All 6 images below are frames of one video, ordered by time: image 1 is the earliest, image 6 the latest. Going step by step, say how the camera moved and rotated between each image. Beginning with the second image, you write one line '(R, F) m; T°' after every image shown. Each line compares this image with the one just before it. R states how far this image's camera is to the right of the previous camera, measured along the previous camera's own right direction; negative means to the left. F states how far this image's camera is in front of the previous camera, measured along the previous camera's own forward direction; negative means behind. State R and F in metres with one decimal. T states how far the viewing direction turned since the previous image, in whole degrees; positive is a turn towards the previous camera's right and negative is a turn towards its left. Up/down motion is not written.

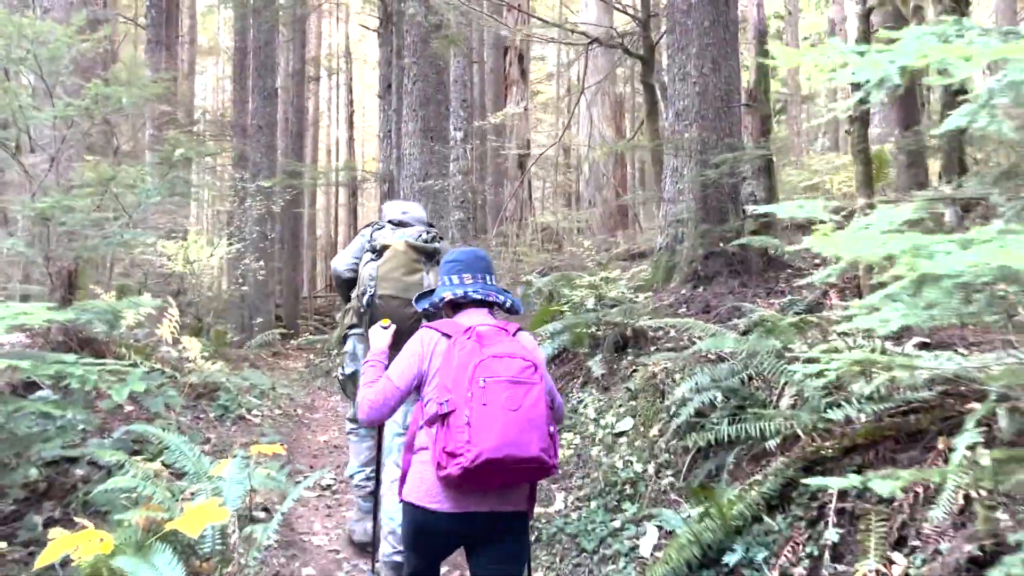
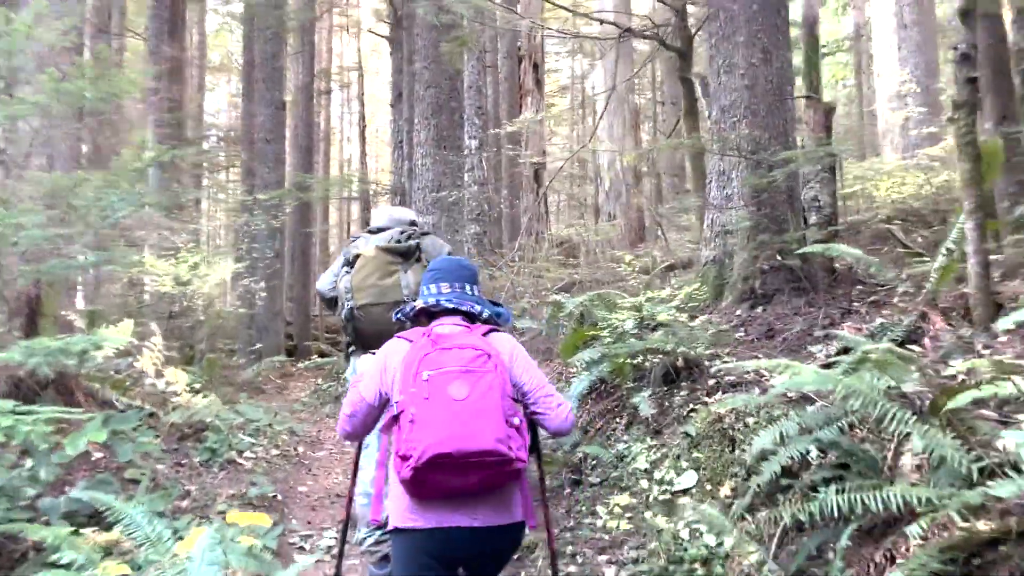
(-0.1, +0.8) m; -1°
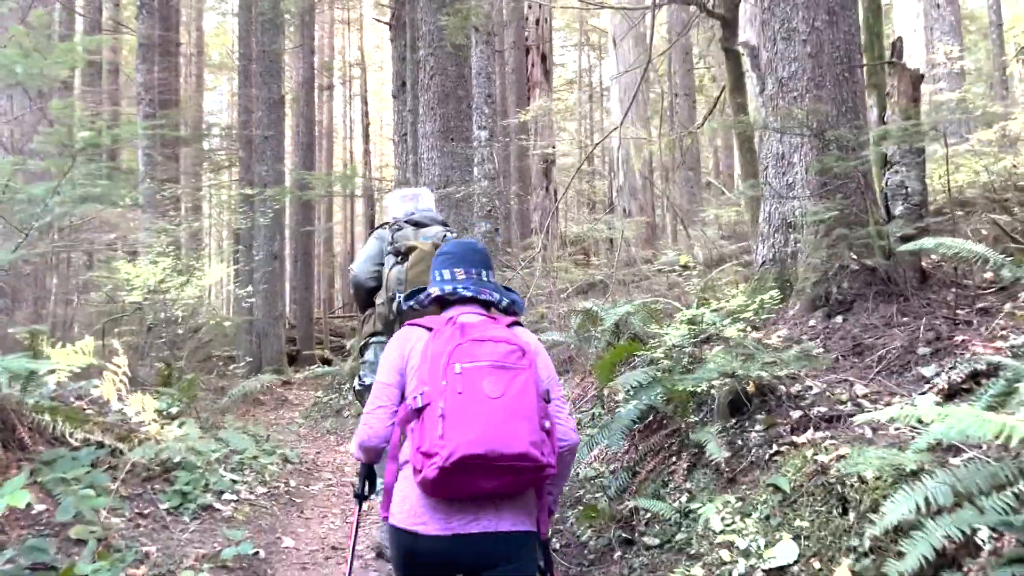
(-0.1, +0.9) m; 0°
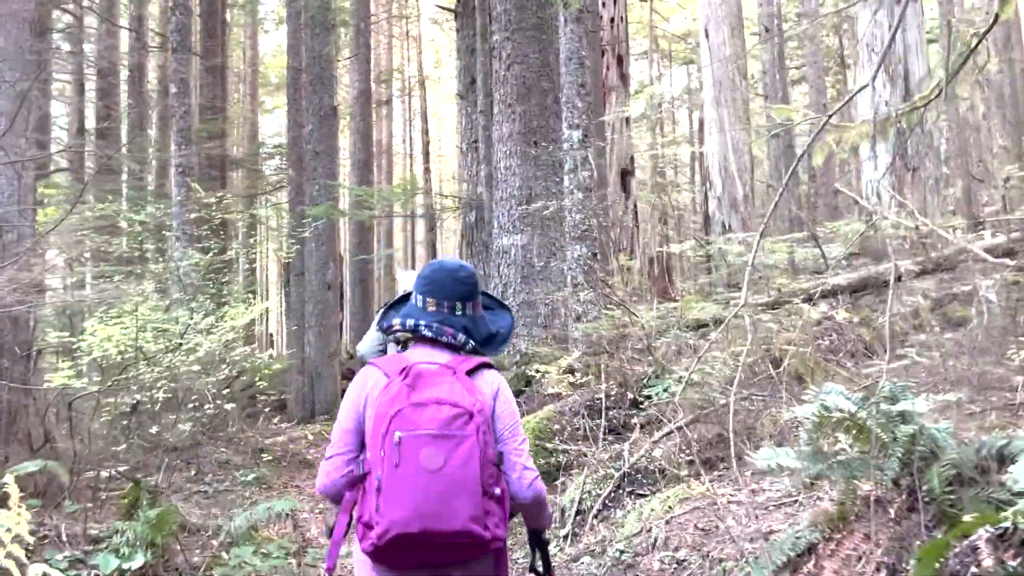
(-0.4, +2.4) m; -4°
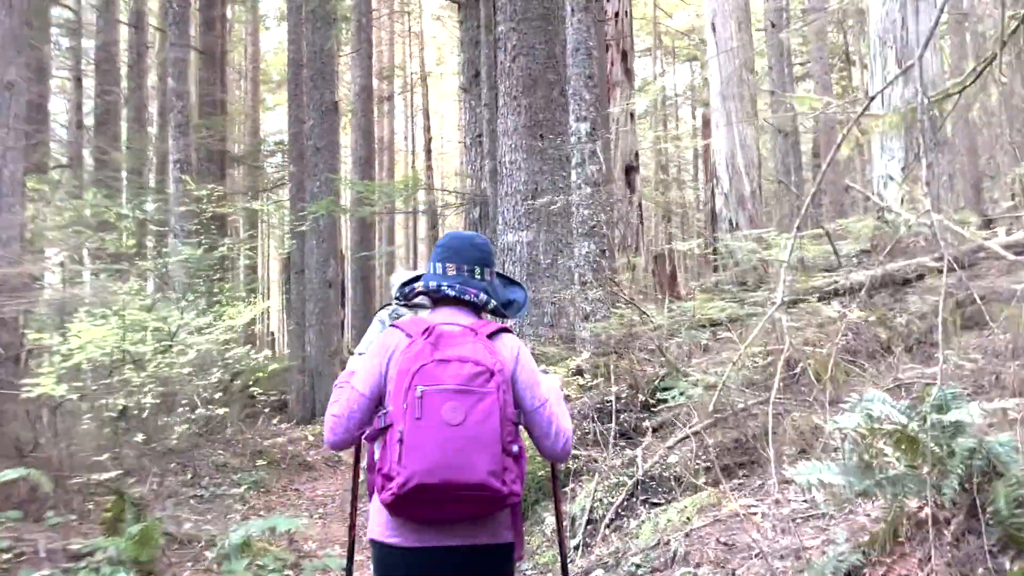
(0.0, +0.3) m; 0°
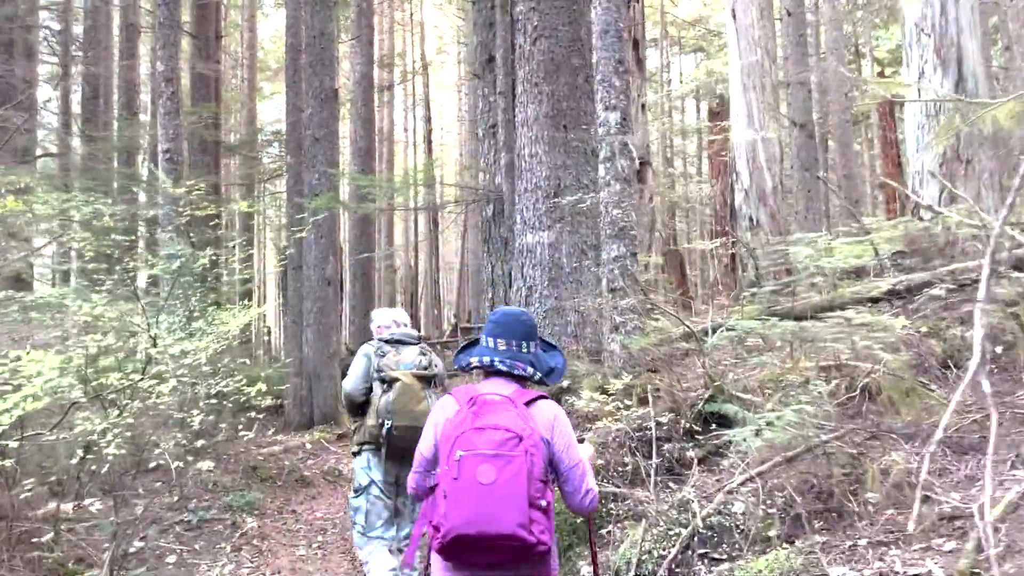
(-0.2, +0.8) m; 0°
